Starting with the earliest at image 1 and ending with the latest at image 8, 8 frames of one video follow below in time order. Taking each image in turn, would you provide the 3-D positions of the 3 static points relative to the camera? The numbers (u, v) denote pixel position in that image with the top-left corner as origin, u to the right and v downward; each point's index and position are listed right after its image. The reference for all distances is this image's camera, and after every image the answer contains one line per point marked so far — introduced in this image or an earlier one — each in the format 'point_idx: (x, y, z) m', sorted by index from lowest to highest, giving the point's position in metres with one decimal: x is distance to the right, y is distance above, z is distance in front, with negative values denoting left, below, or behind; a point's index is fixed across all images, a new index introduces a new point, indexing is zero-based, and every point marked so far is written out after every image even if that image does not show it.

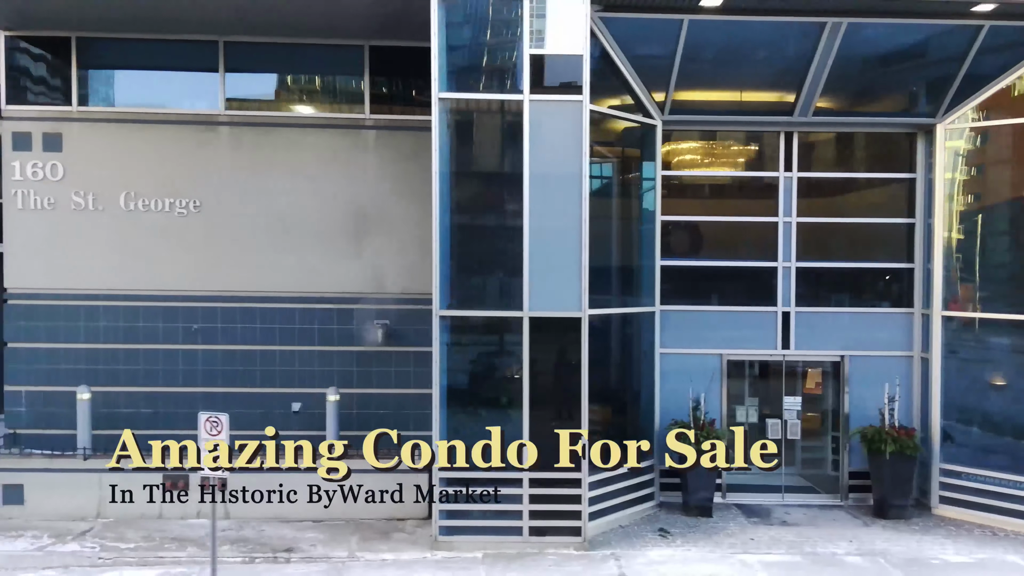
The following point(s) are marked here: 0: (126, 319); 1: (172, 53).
0: (-6.3, -0.5, +9.5) m
1: (-5.5, +3.9, +9.7) m
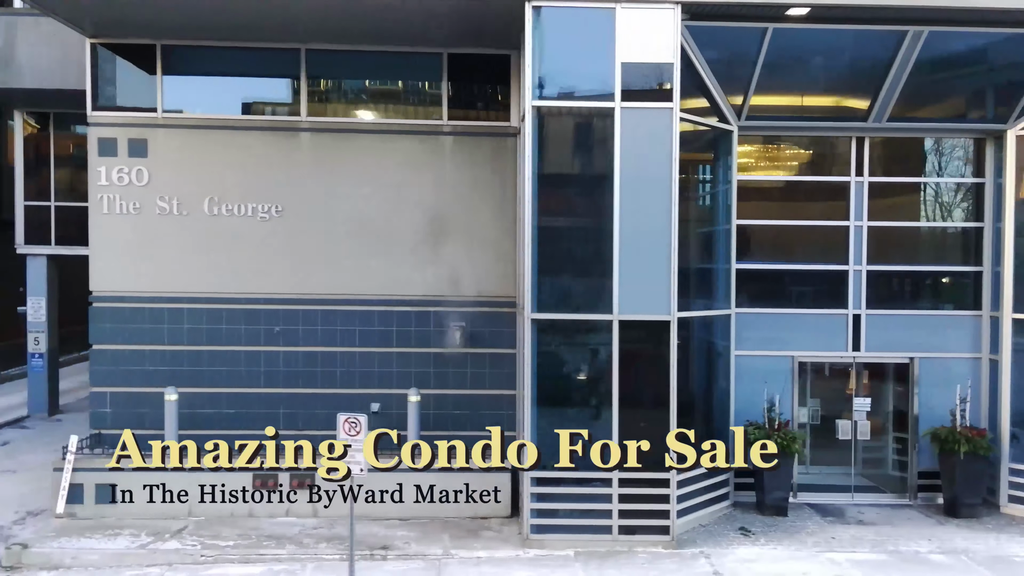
0: (-5.0, -0.6, +9.6) m
1: (-4.3, +3.8, +9.9) m
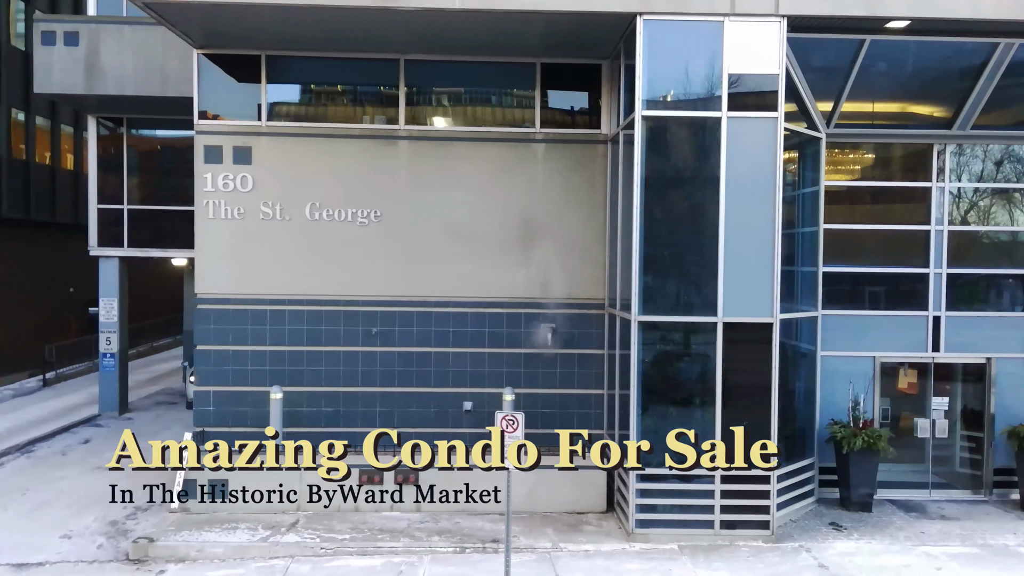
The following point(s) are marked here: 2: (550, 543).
0: (-3.5, -0.6, +9.9) m
1: (-2.7, +3.8, +10.2) m
2: (+0.5, -3.7, +8.4) m
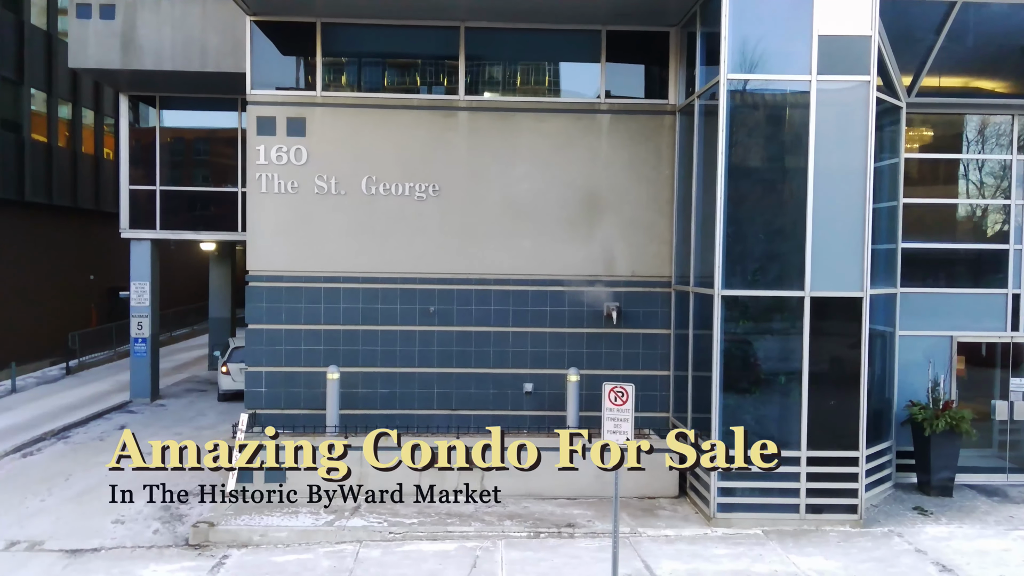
0: (-2.4, -0.2, +9.6) m
1: (-1.7, +4.2, +9.8) m
2: (+1.6, -3.3, +8.0) m
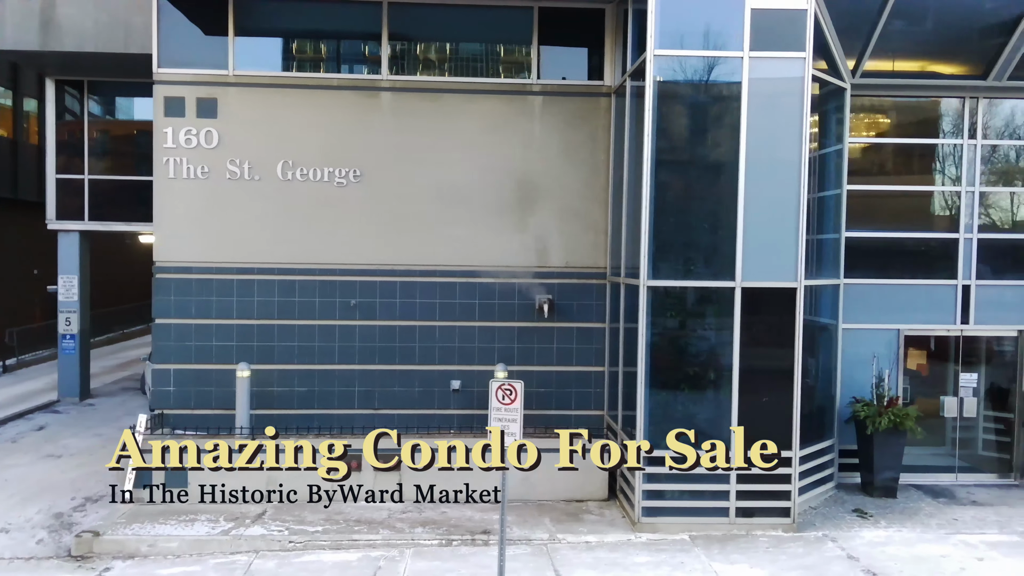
0: (-3.6, -0.1, +9.0) m
1: (-2.9, +4.3, +9.2) m
2: (+0.4, -3.2, +7.5) m
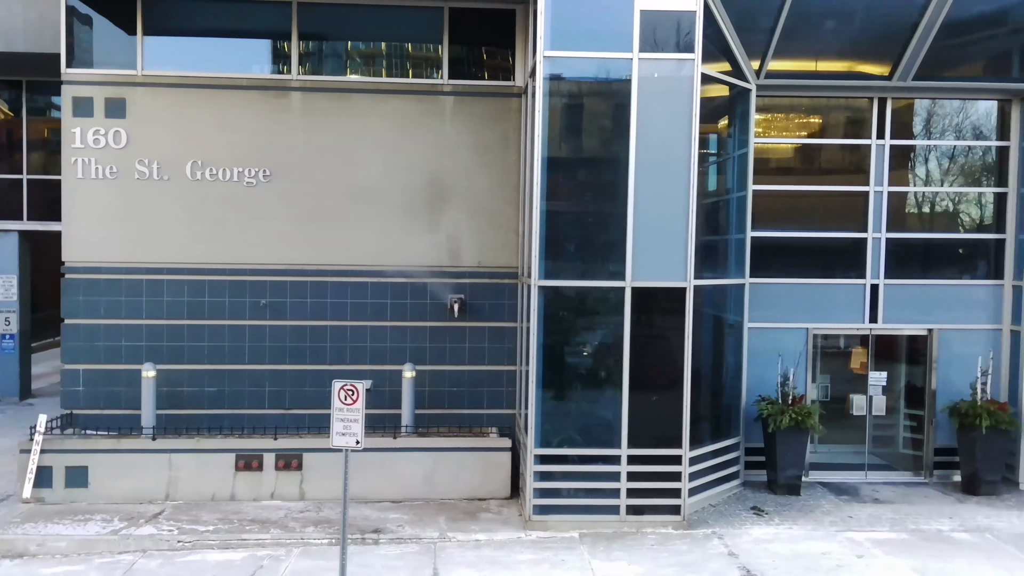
0: (-5.0, -0.1, +9.0) m
1: (-4.3, +4.3, +9.2) m
2: (-1.0, -3.2, +7.5) m
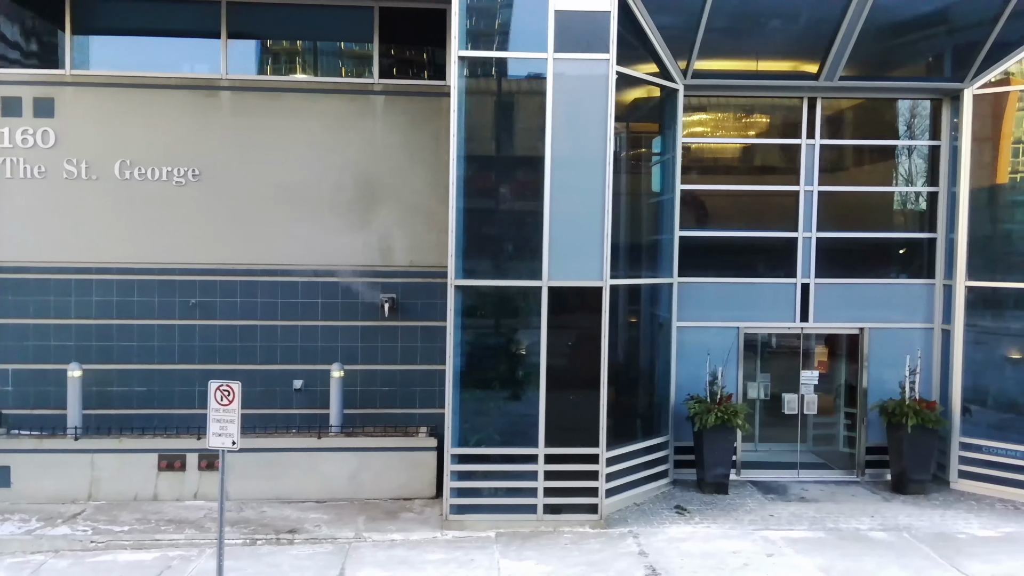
0: (-6.1, -0.1, +9.0) m
1: (-5.4, +4.3, +9.2) m
2: (-2.1, -3.2, +7.5) m
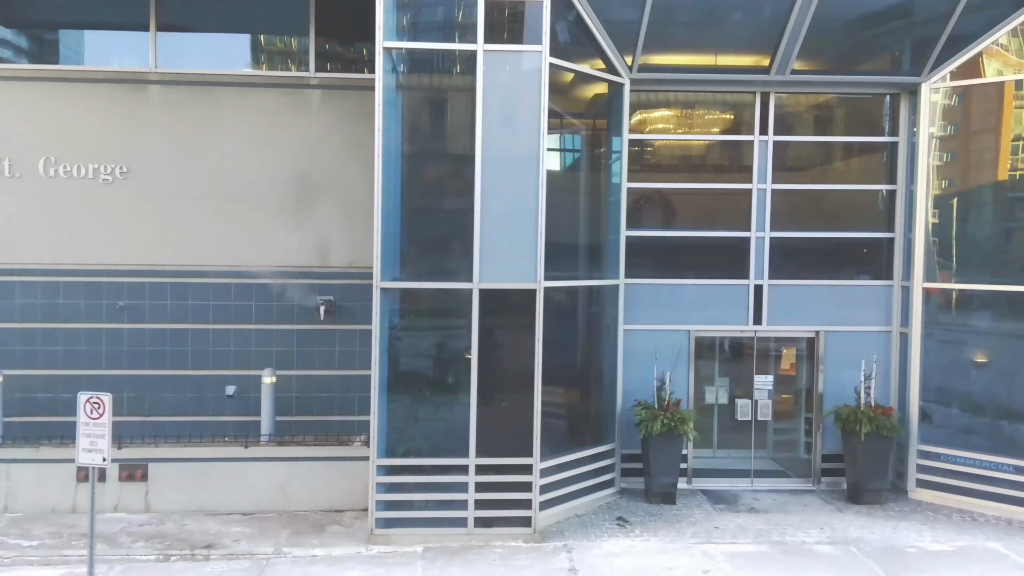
0: (-7.0, -0.1, +8.6) m
1: (-6.3, +4.3, +8.8) m
2: (-3.0, -3.3, +7.2) m
